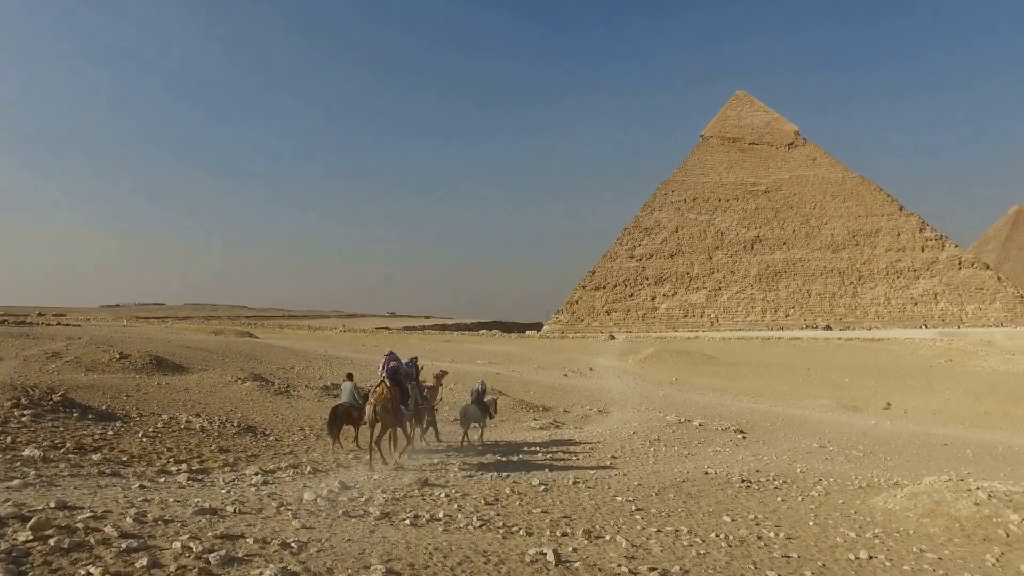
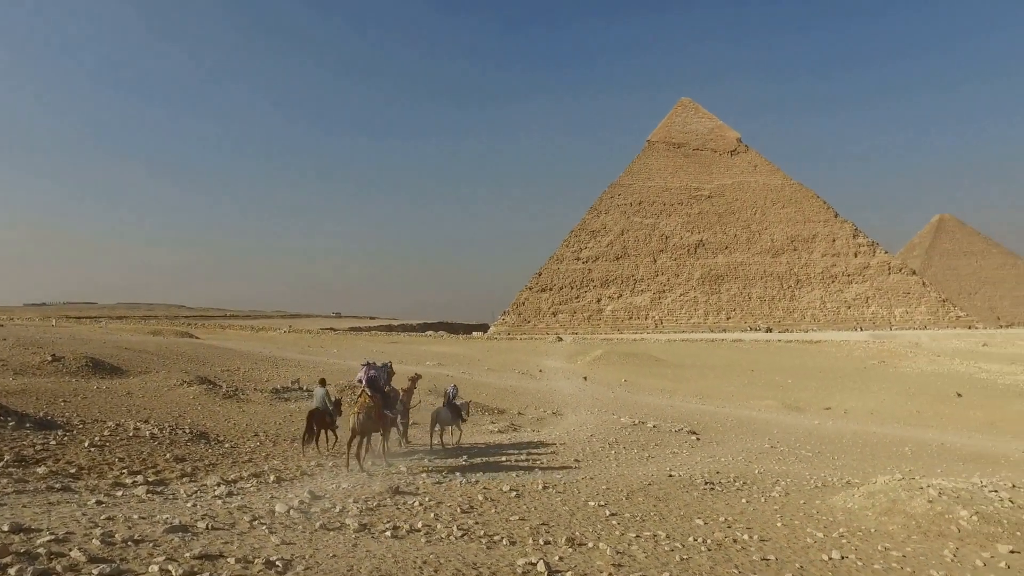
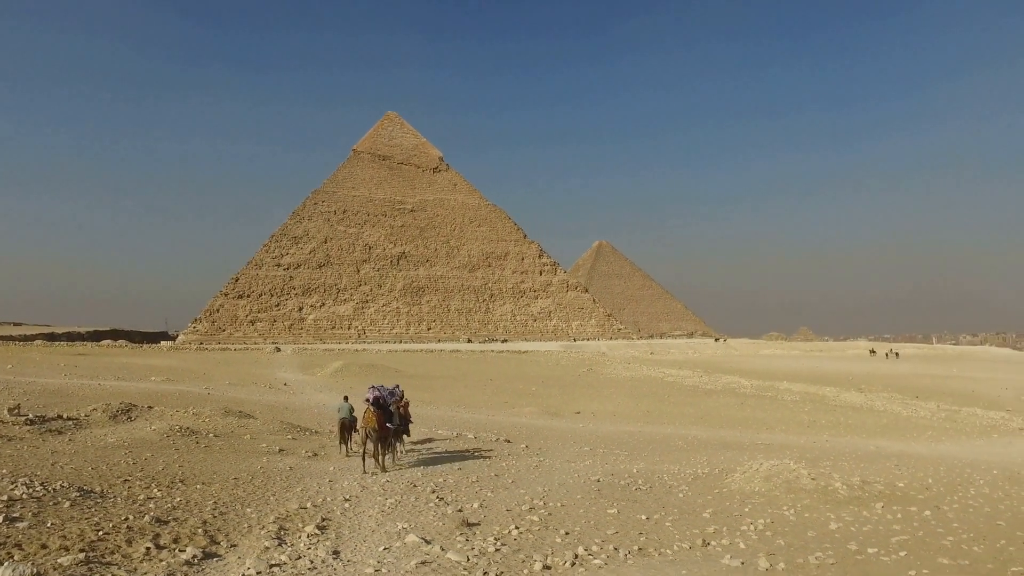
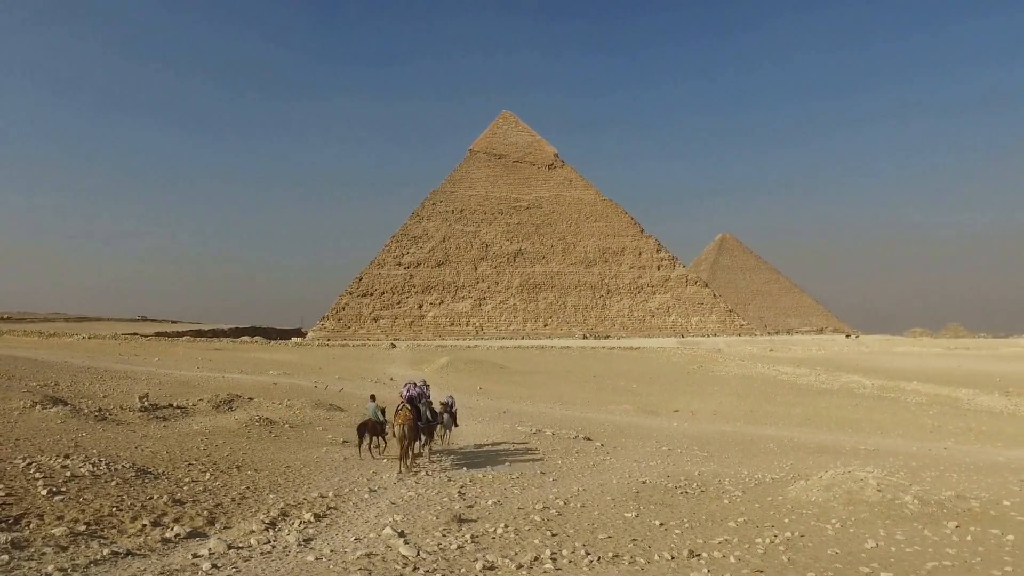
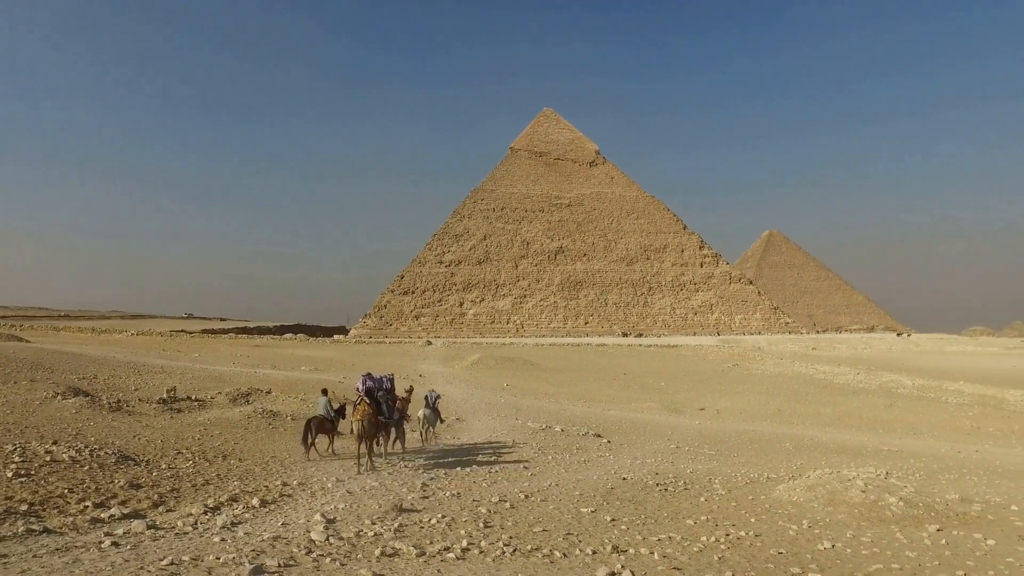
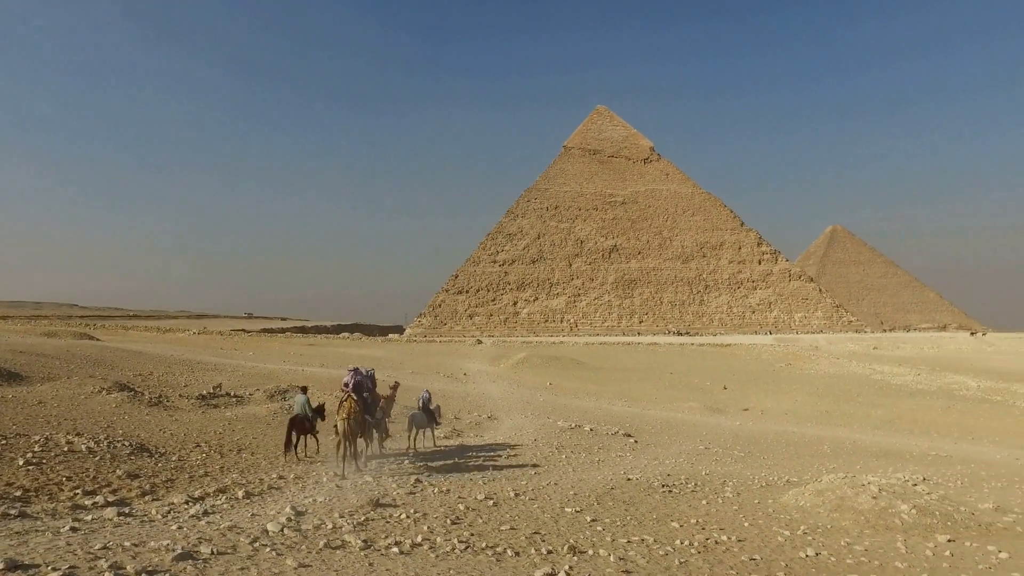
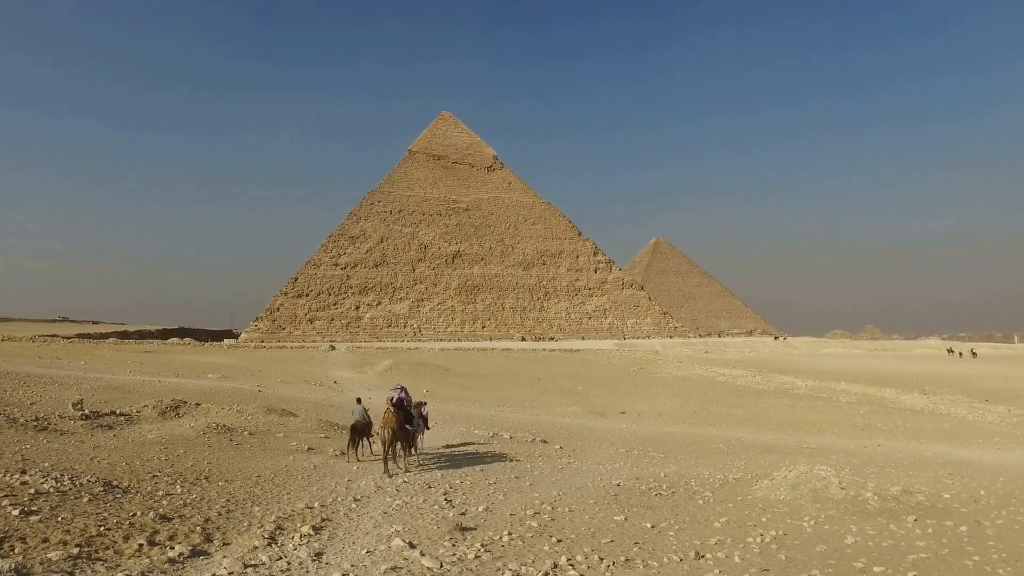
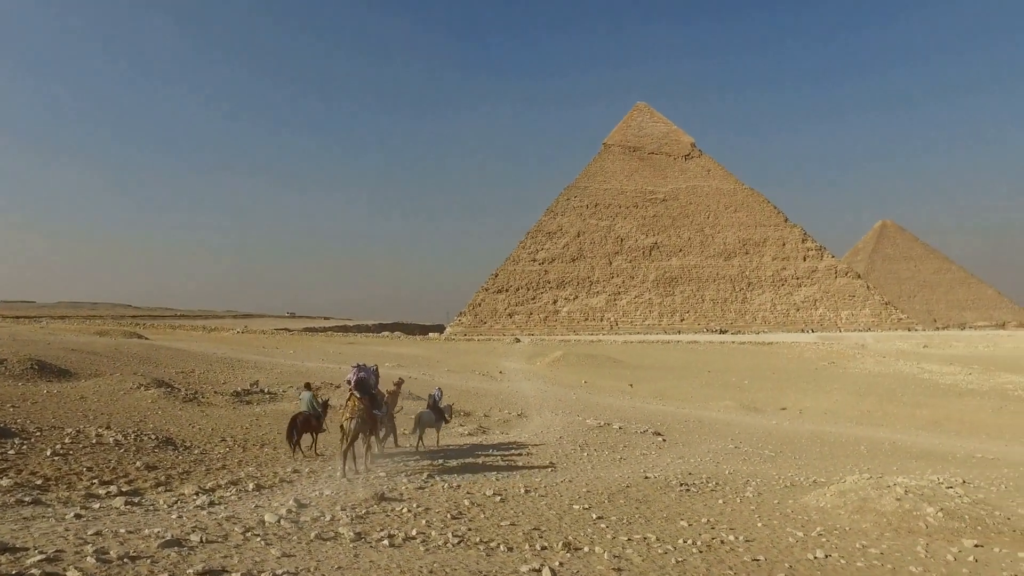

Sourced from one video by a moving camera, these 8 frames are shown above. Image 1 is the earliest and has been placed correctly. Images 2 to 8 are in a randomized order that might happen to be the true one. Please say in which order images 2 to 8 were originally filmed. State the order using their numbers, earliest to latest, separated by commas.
2, 8, 6, 5, 4, 7, 3
